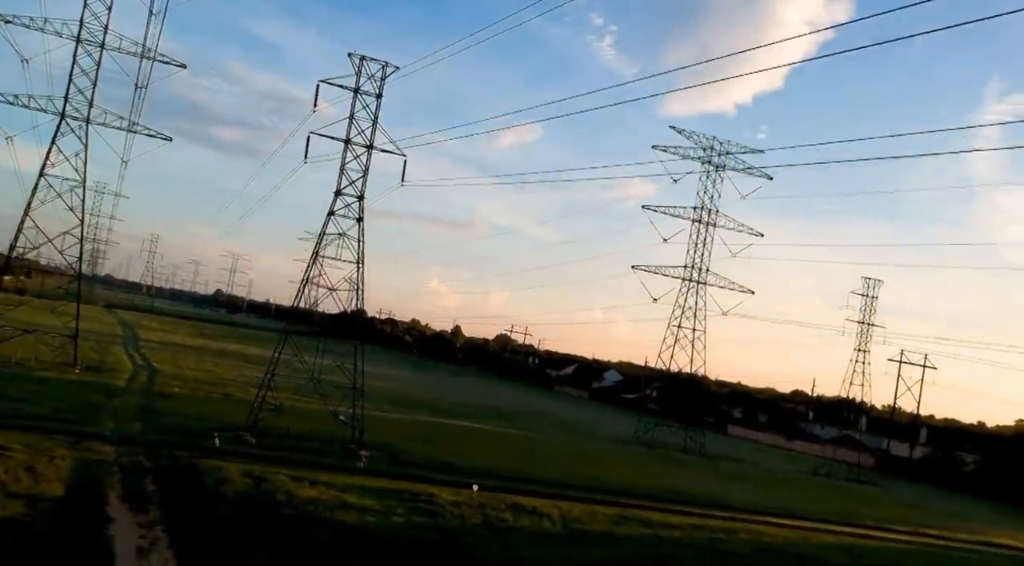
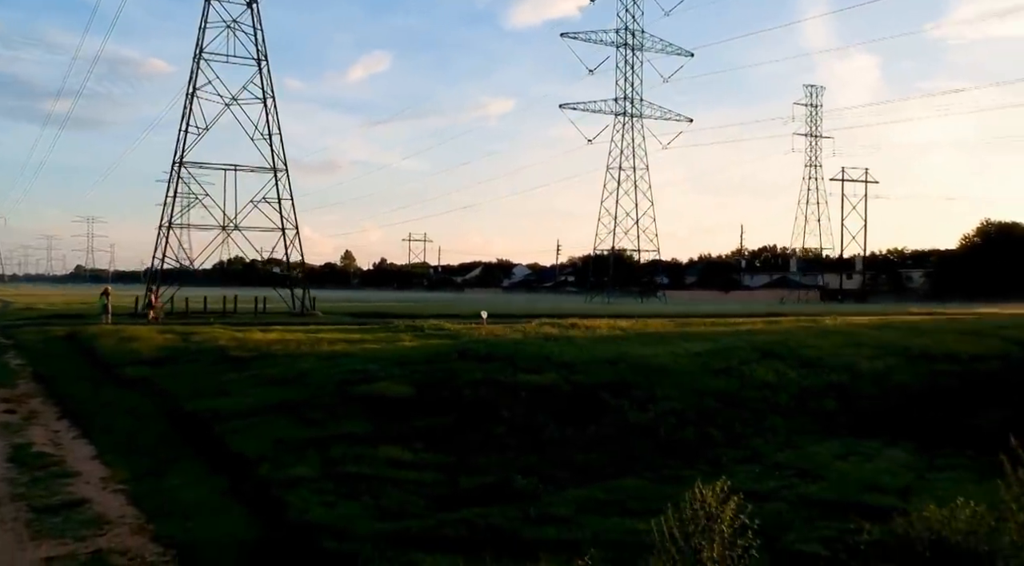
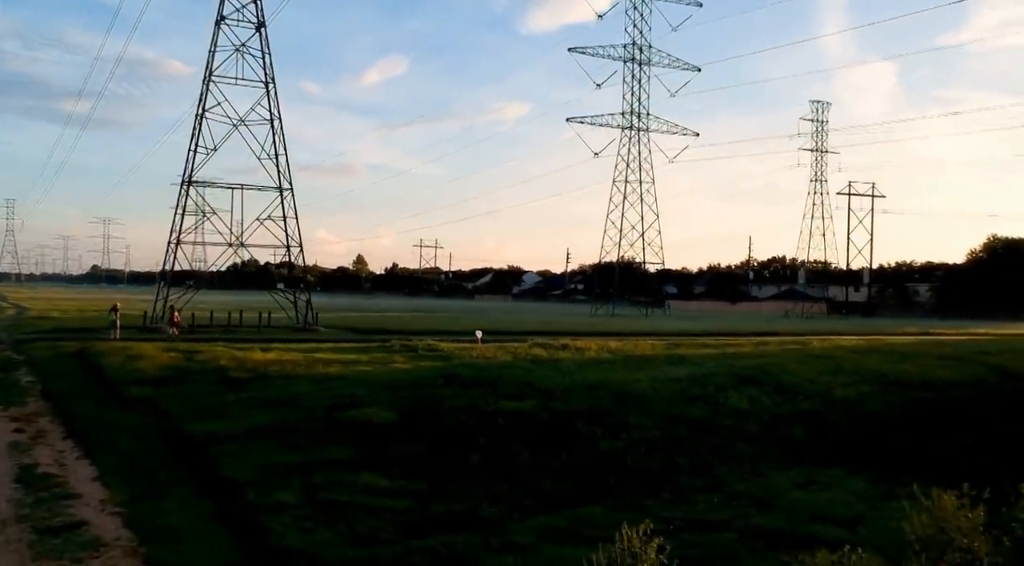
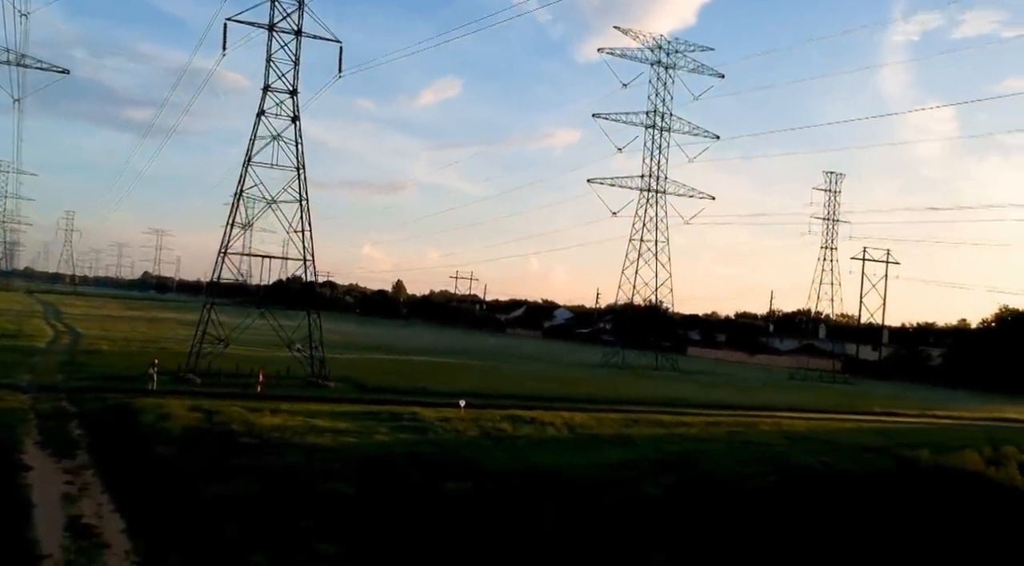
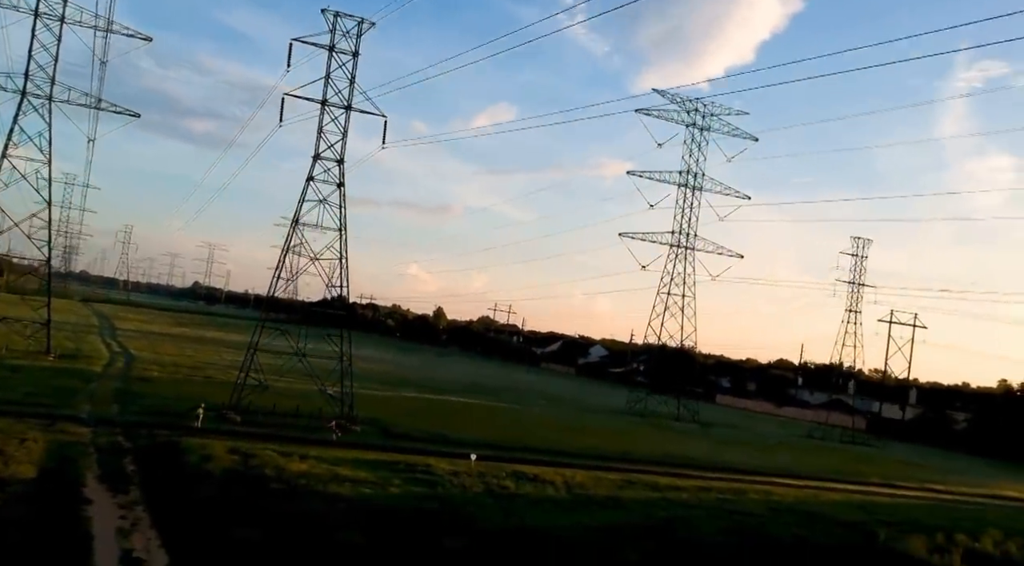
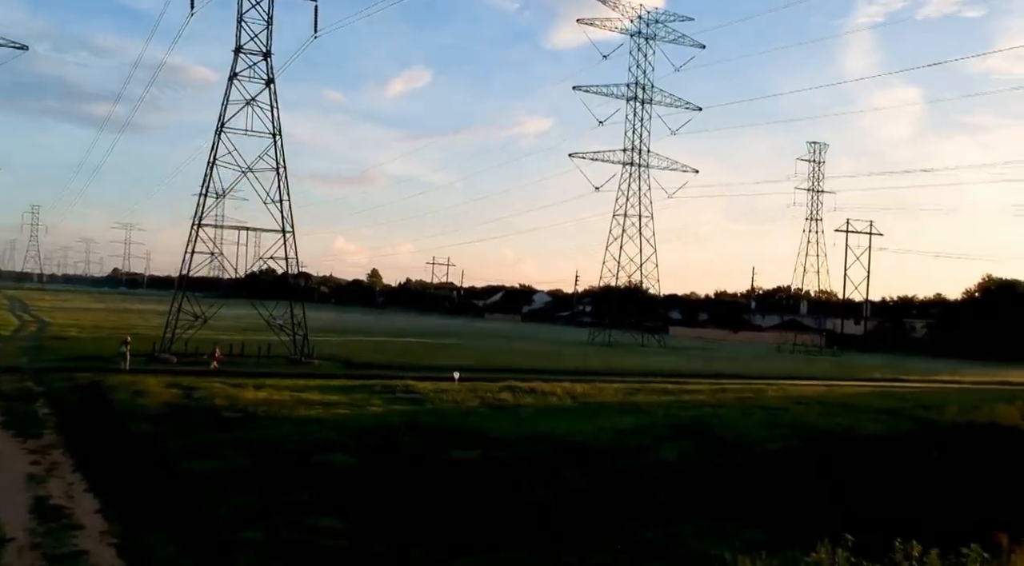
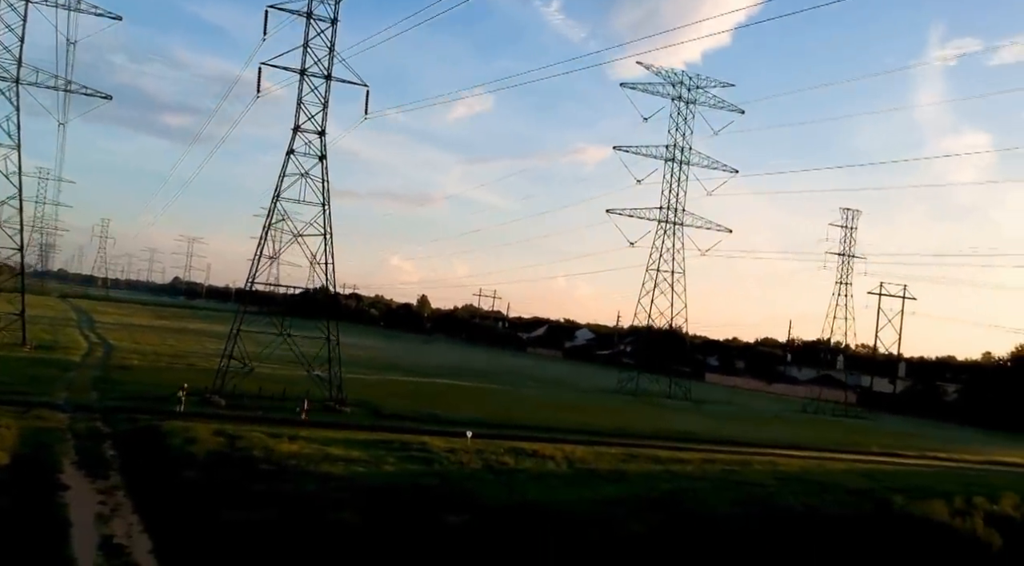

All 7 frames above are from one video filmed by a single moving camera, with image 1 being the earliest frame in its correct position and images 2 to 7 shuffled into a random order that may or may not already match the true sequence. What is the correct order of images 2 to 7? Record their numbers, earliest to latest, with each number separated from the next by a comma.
5, 7, 4, 6, 3, 2
